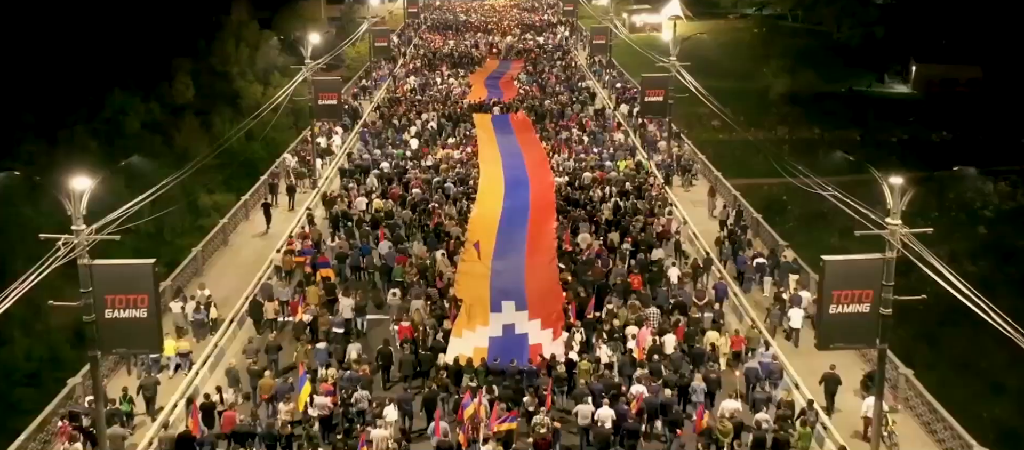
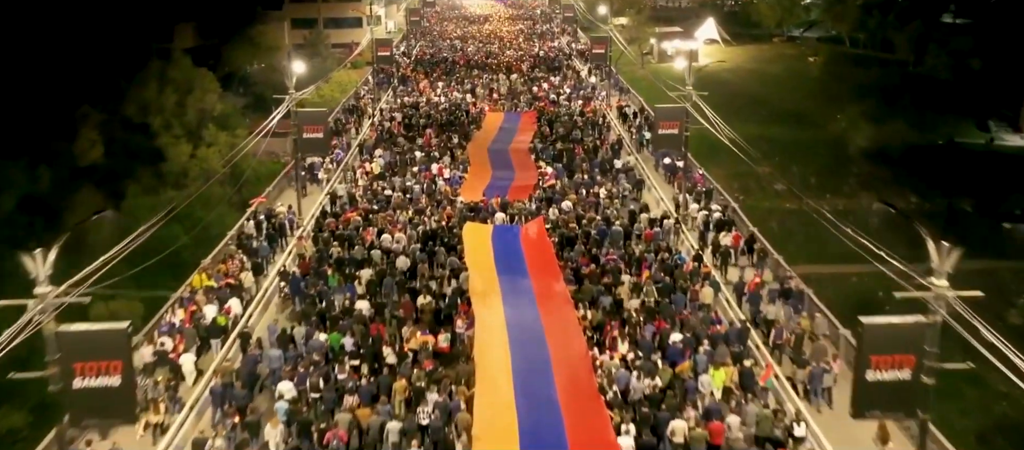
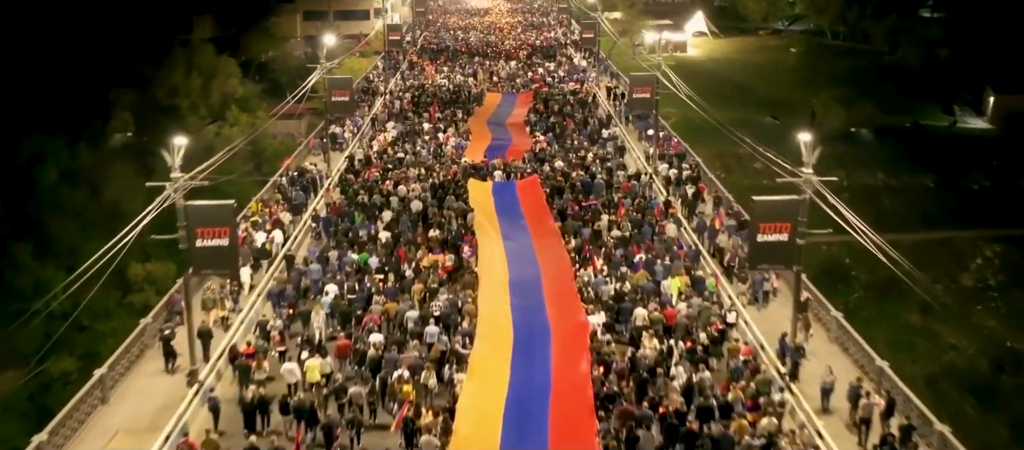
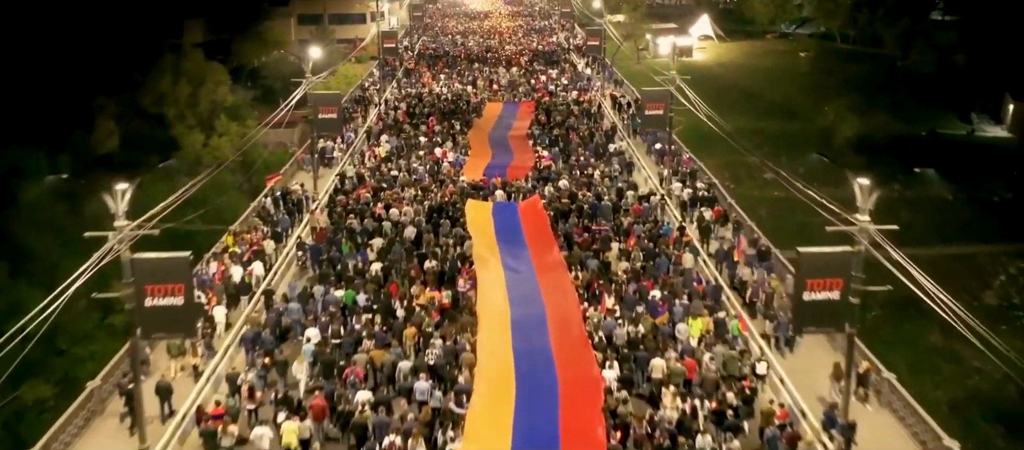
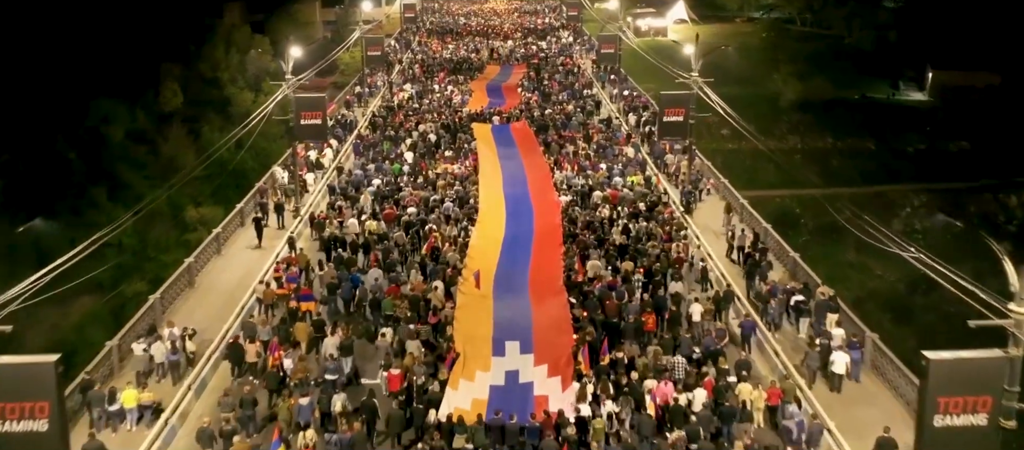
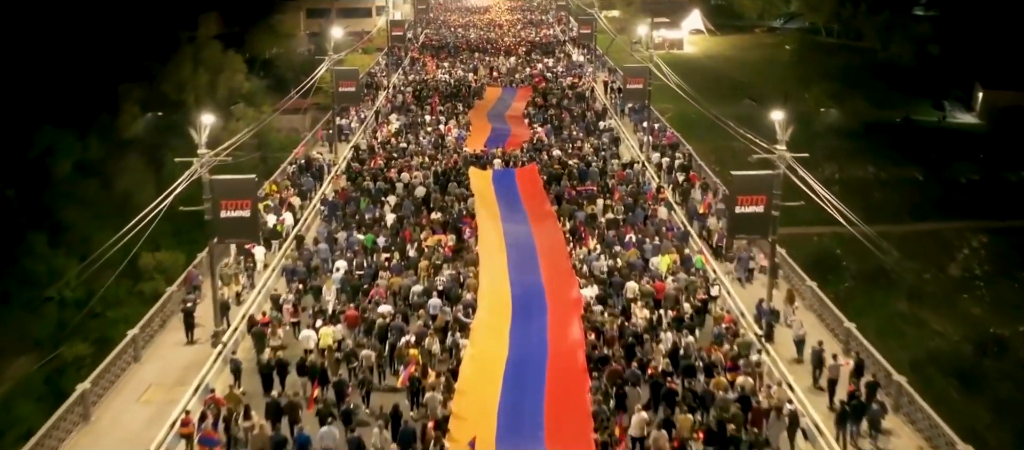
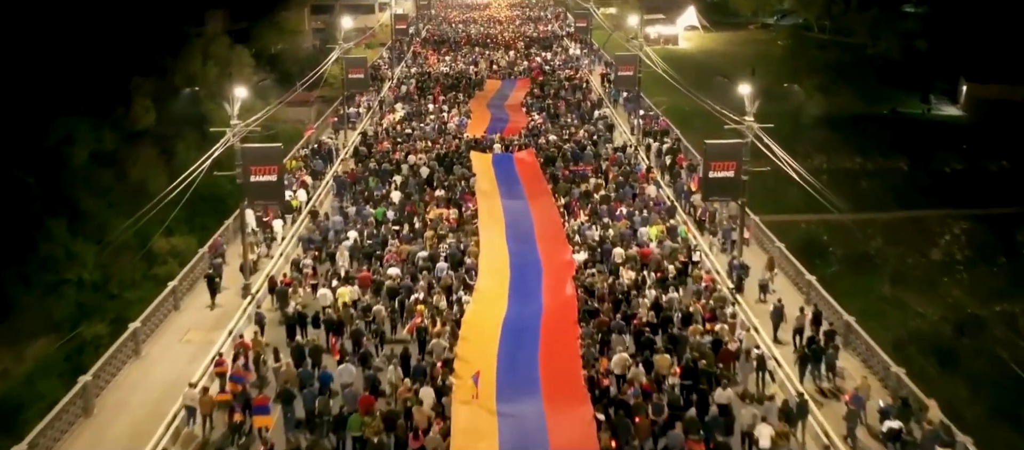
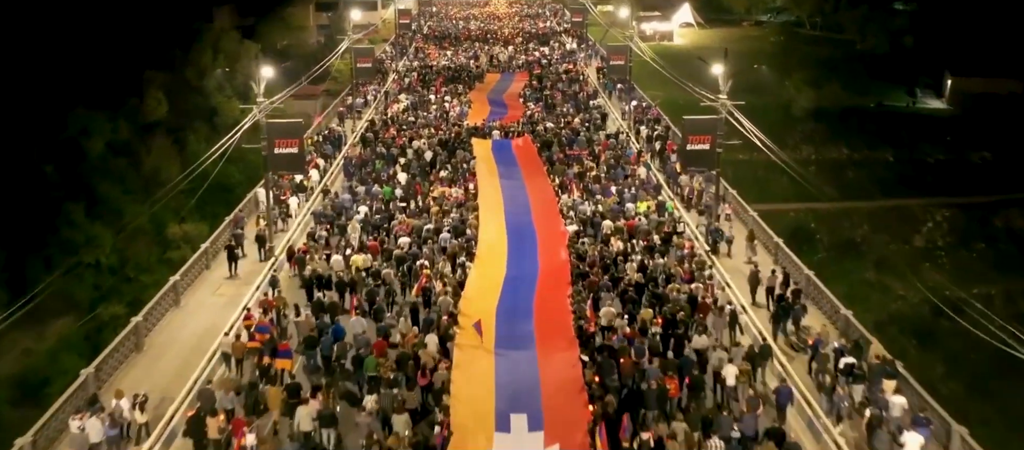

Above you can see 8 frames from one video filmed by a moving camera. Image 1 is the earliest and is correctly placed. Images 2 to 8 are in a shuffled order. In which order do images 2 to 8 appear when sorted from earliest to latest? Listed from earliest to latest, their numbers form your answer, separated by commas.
5, 8, 7, 6, 3, 4, 2
